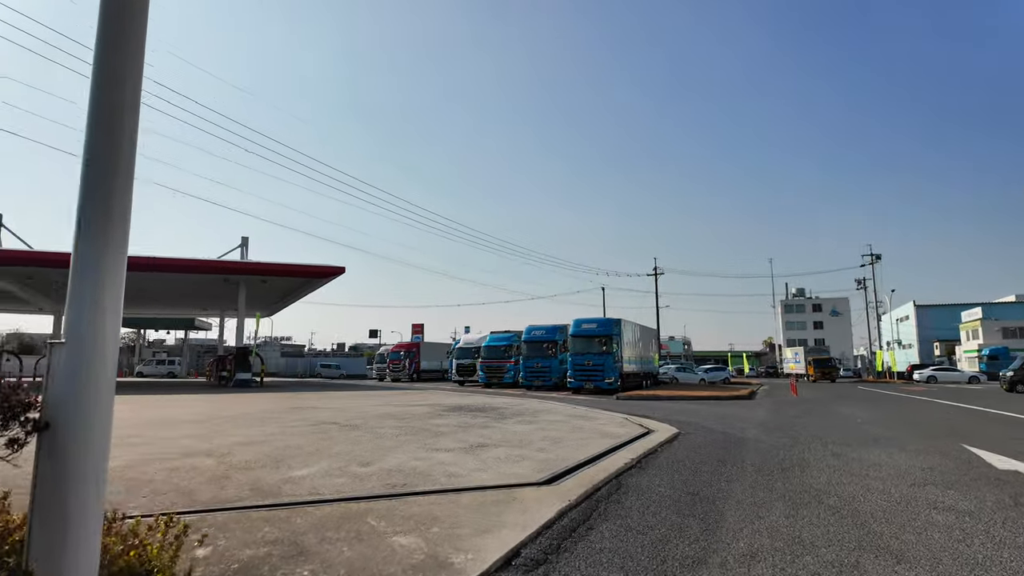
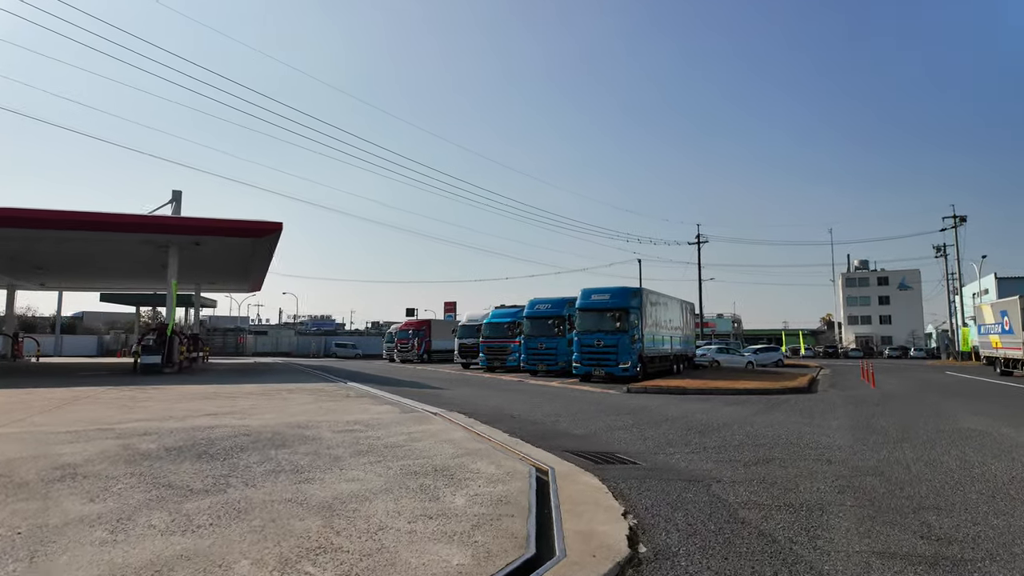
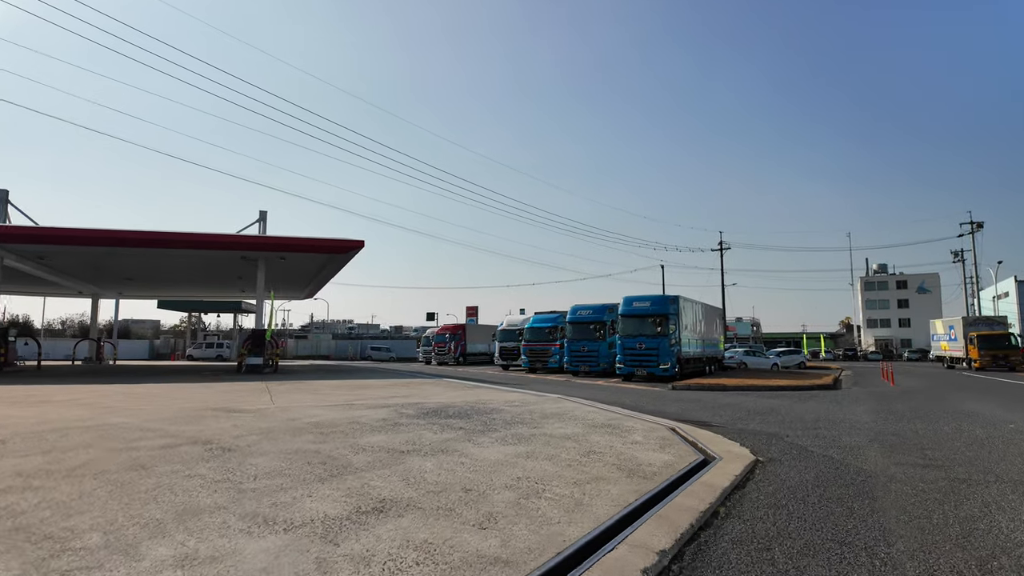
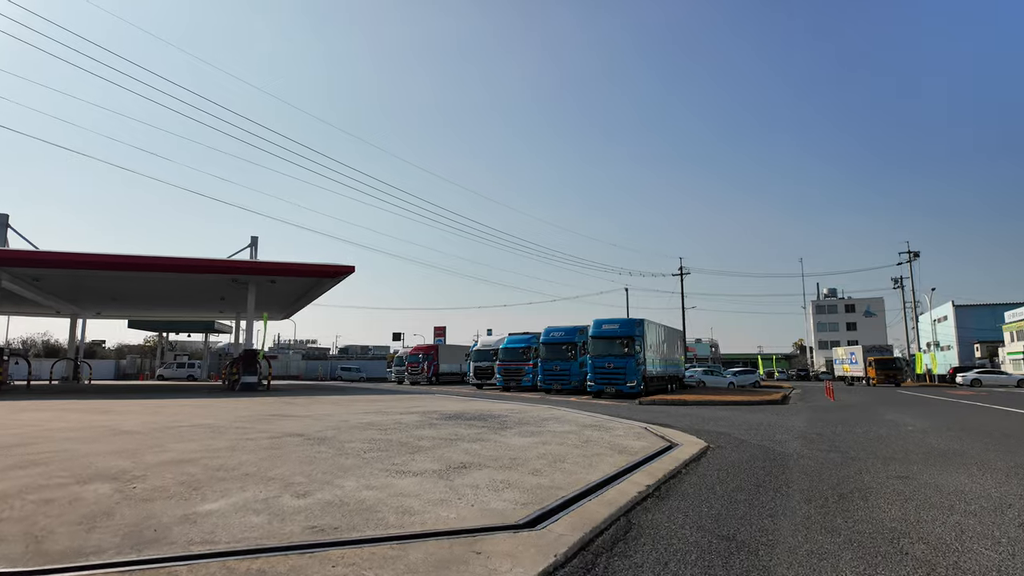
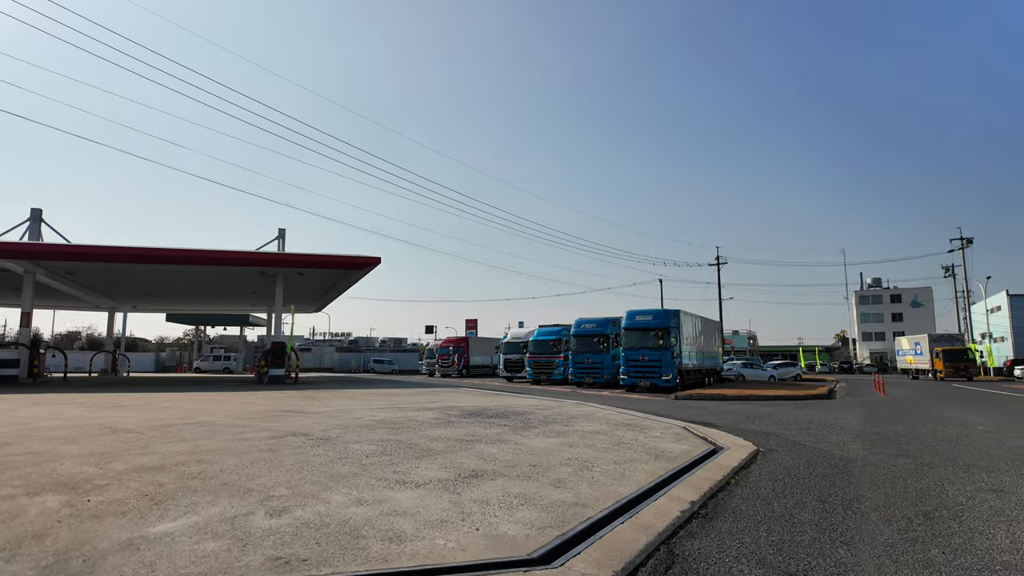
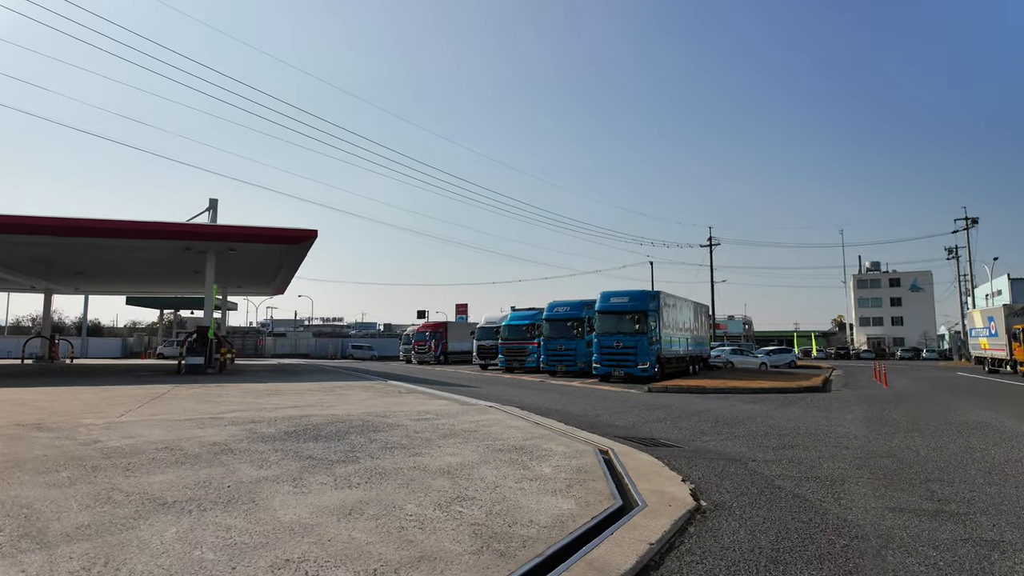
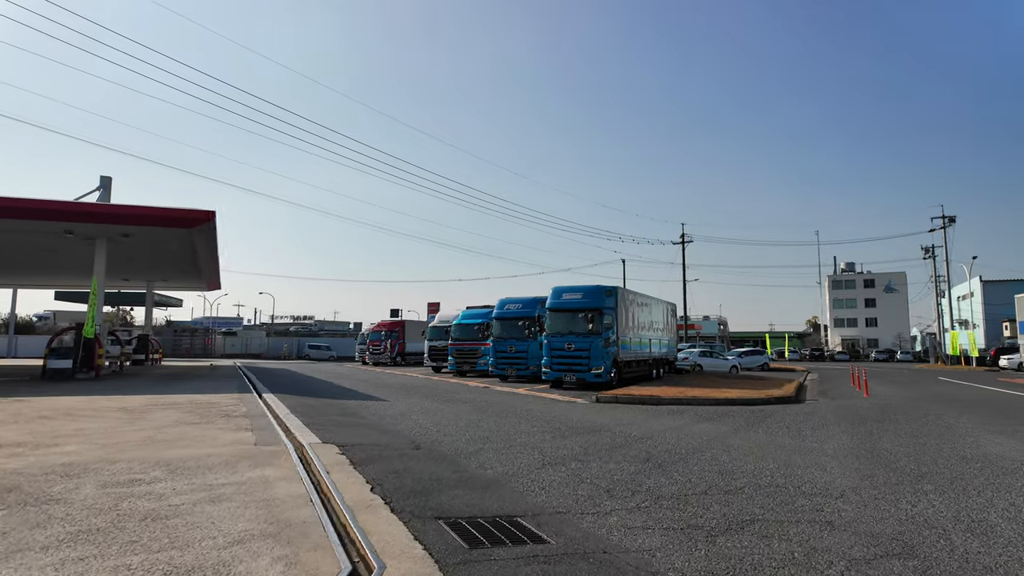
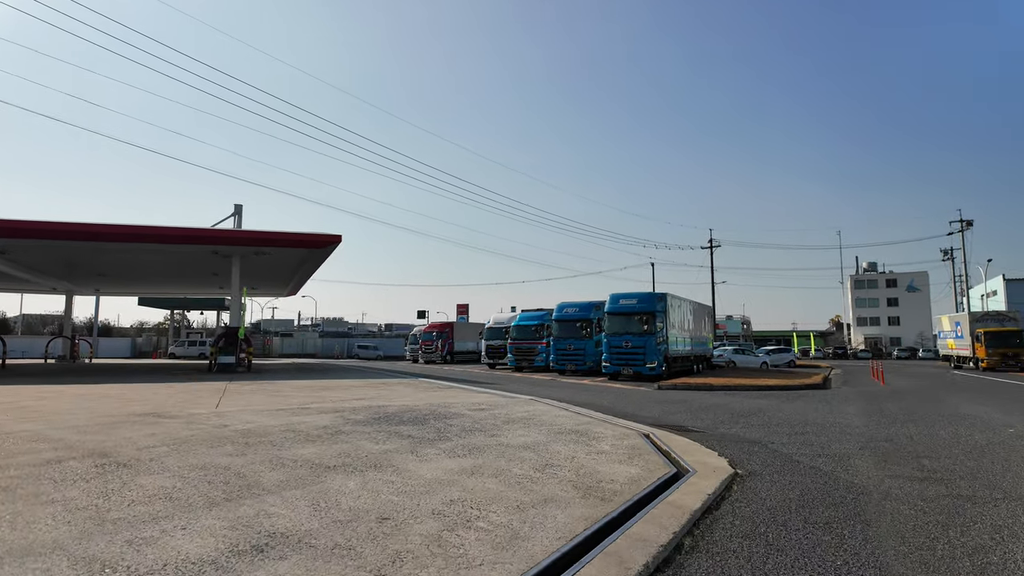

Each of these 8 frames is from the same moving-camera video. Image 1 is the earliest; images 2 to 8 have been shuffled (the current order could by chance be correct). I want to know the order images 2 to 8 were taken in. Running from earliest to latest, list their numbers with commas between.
4, 5, 3, 8, 6, 2, 7
